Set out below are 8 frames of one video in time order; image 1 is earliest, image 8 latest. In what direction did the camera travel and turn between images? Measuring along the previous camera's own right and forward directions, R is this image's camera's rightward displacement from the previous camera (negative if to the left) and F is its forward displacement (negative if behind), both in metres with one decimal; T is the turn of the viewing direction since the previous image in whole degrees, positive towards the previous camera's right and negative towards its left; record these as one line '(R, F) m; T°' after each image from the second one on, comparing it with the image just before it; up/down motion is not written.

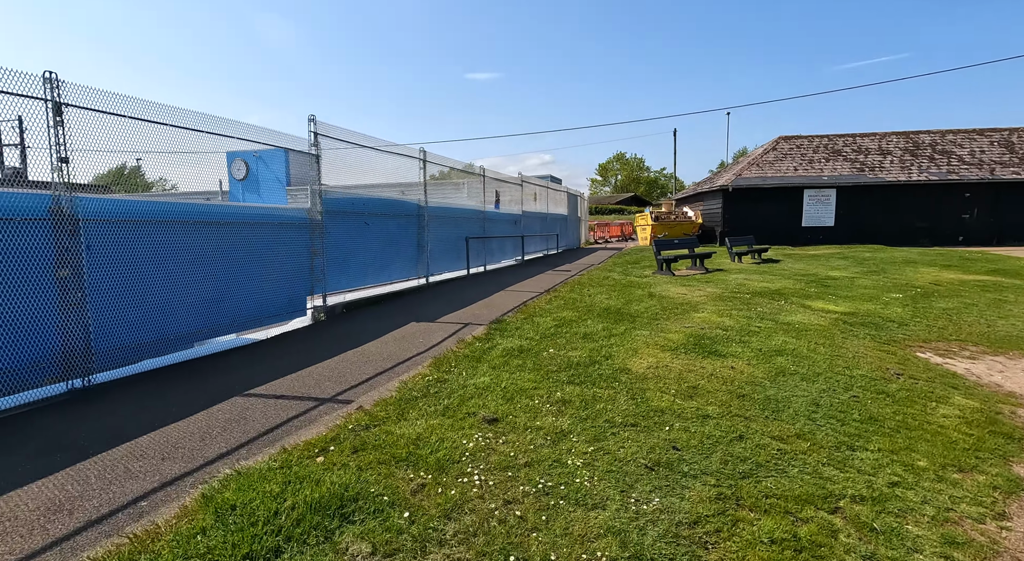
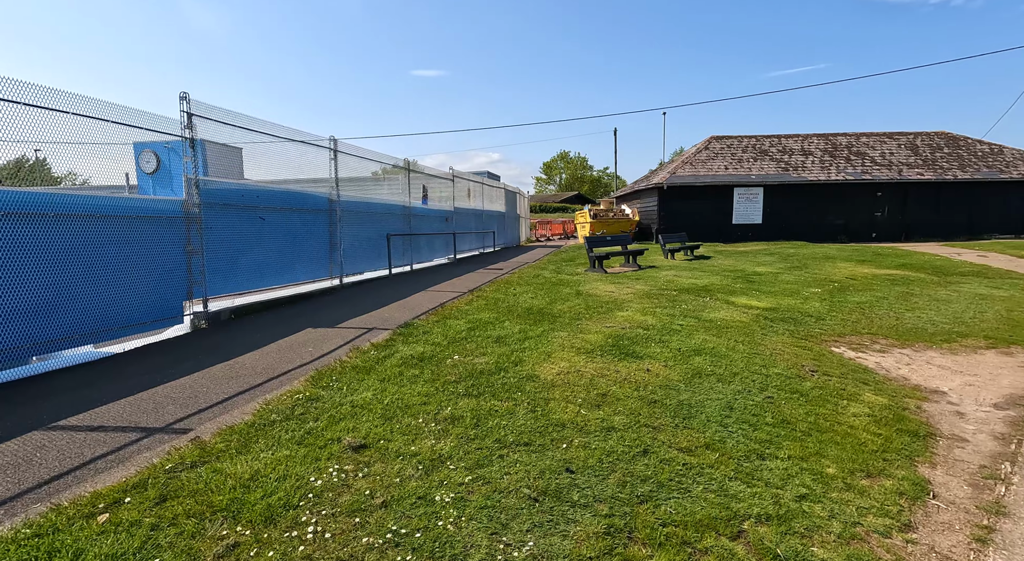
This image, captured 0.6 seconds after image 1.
(+0.3, +0.3) m; +6°
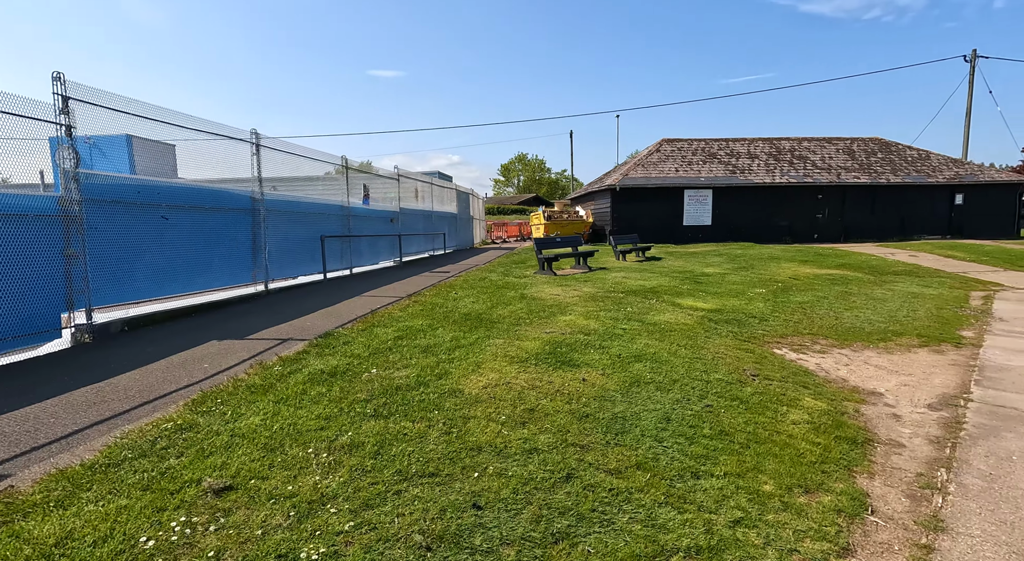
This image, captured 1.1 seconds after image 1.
(+0.2, +0.3) m; +4°
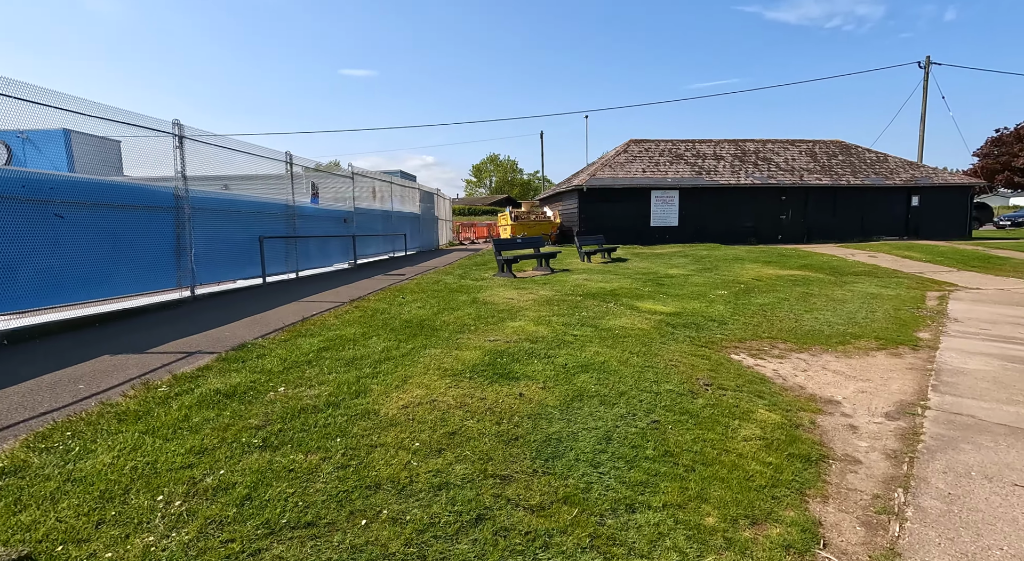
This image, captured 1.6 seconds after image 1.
(+0.3, +0.4) m; +3°
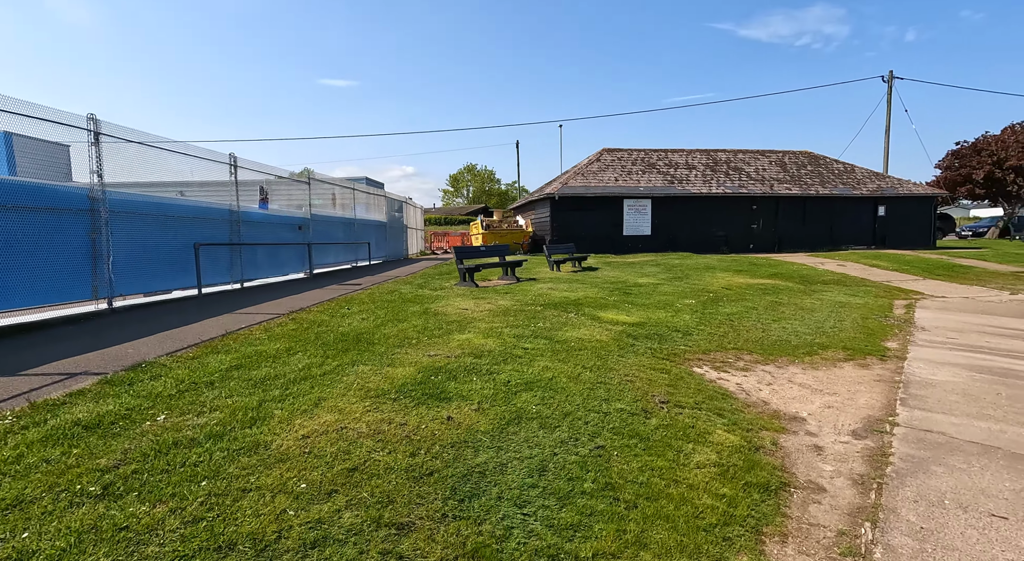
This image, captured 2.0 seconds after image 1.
(+0.3, +0.4) m; +2°
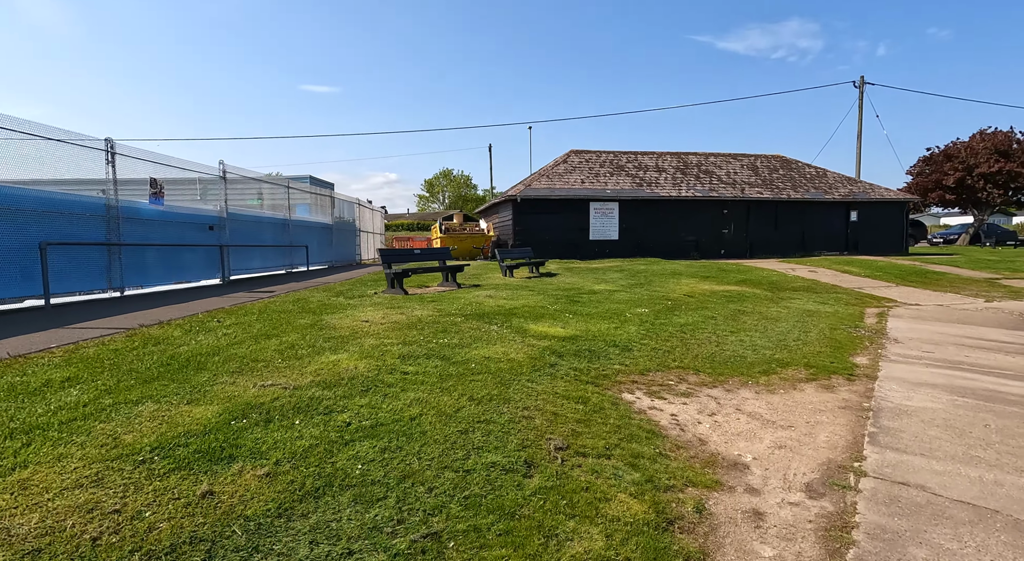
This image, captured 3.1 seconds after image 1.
(+0.8, +1.1) m; +2°
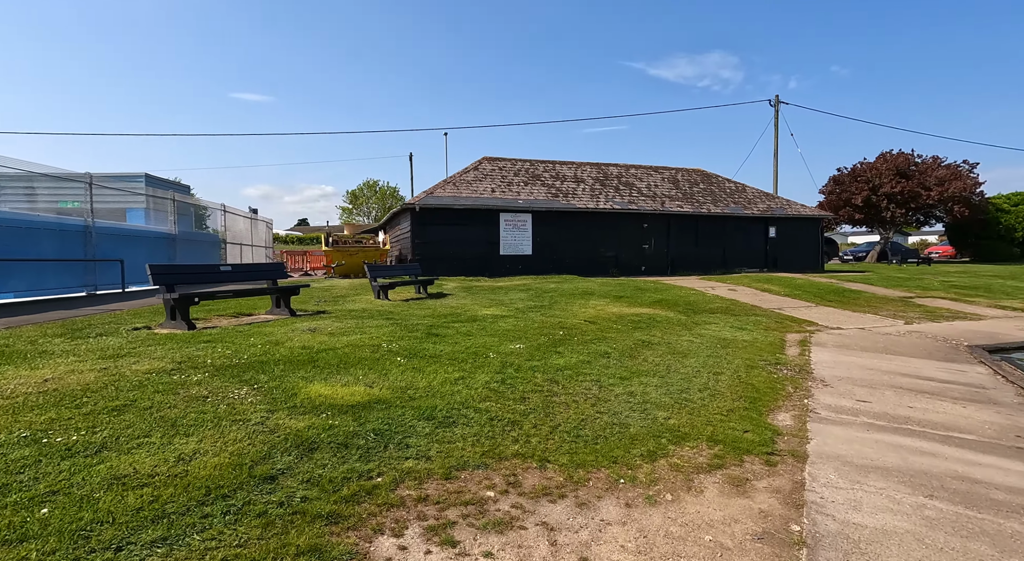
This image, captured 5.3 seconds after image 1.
(+1.3, +2.1) m; +6°
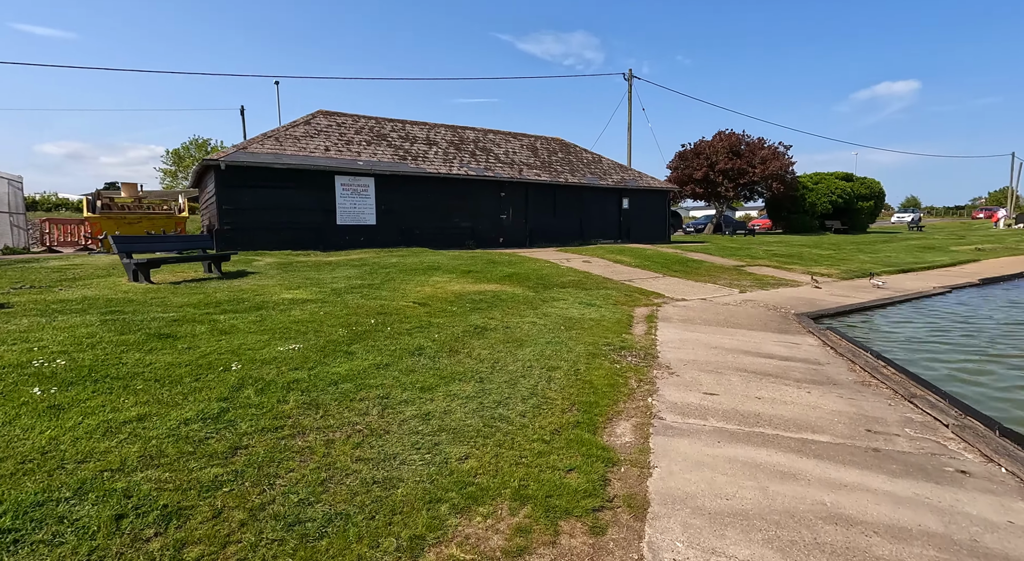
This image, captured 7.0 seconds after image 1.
(+0.9, +1.7) m; +13°
